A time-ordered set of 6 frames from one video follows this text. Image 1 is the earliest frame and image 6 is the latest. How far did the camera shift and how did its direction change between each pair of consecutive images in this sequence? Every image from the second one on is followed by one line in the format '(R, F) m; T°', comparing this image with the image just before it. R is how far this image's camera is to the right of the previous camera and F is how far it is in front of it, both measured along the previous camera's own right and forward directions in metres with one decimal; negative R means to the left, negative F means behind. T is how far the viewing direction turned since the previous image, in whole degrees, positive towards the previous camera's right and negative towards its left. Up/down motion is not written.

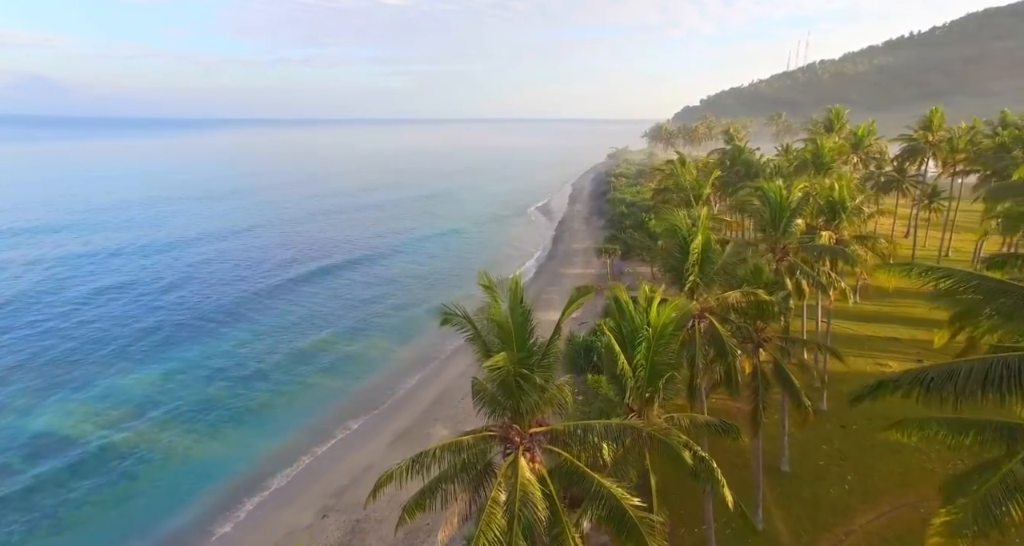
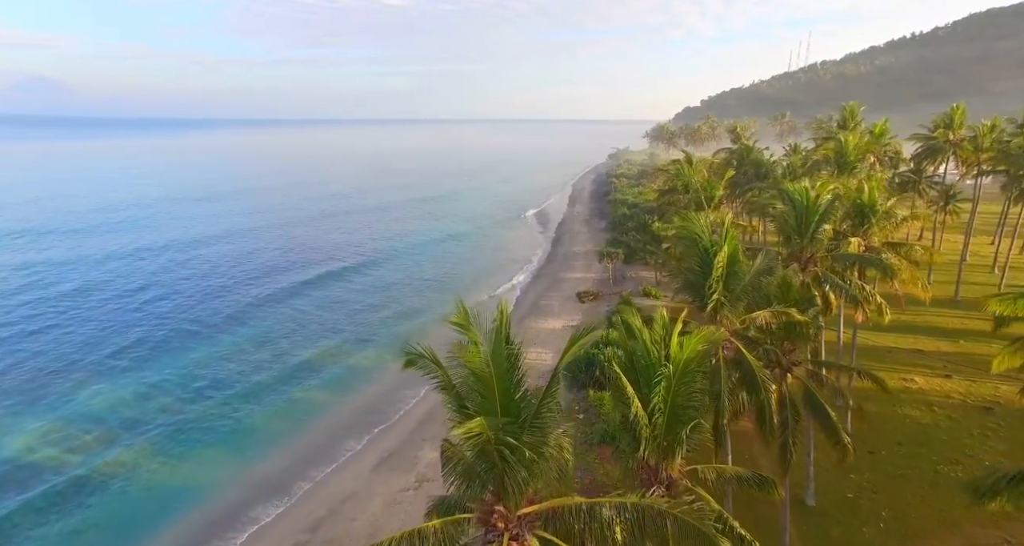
(+0.2, +2.1) m; 0°
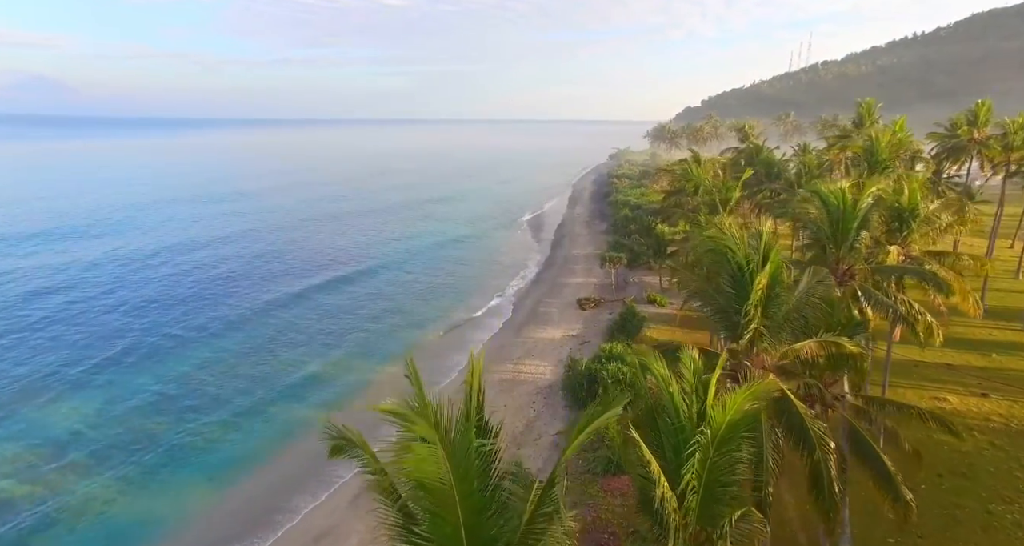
(+0.2, +2.3) m; 0°
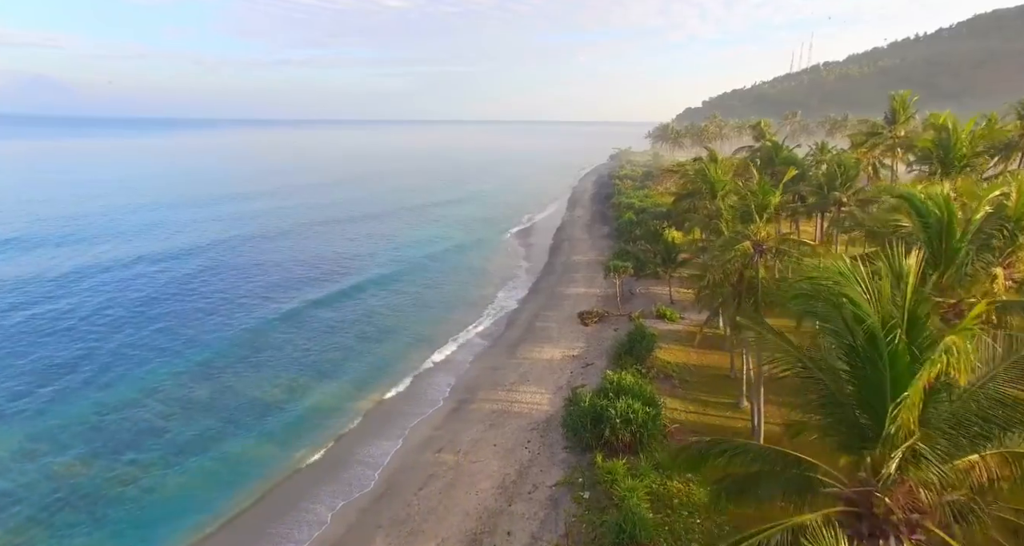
(+0.3, +4.0) m; 0°
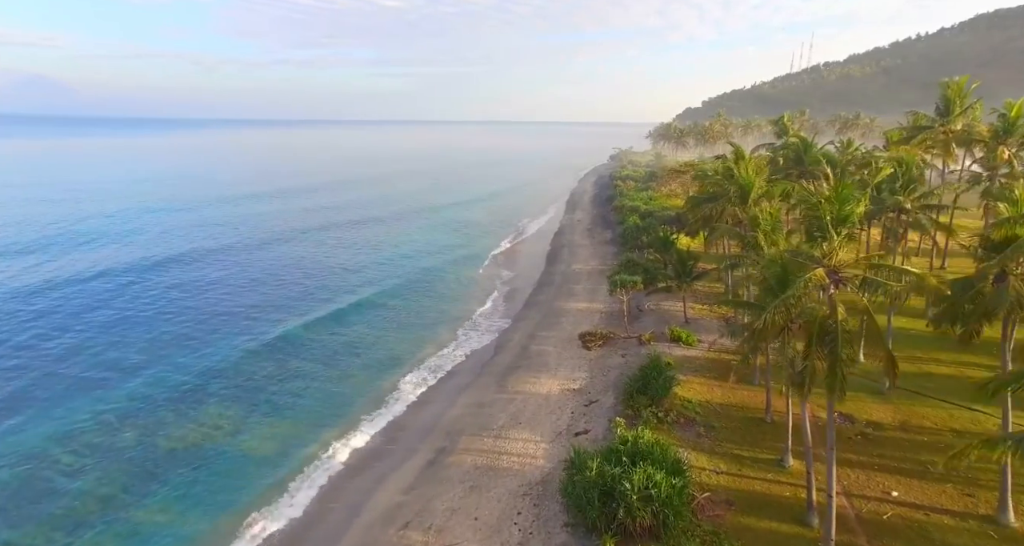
(+0.4, +5.1) m; 0°
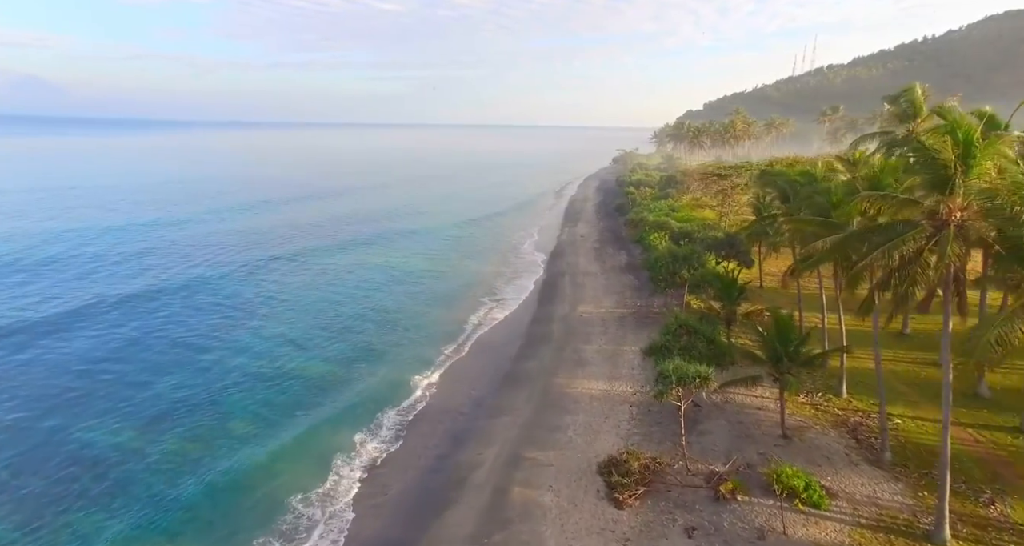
(+1.0, +15.1) m; 0°
